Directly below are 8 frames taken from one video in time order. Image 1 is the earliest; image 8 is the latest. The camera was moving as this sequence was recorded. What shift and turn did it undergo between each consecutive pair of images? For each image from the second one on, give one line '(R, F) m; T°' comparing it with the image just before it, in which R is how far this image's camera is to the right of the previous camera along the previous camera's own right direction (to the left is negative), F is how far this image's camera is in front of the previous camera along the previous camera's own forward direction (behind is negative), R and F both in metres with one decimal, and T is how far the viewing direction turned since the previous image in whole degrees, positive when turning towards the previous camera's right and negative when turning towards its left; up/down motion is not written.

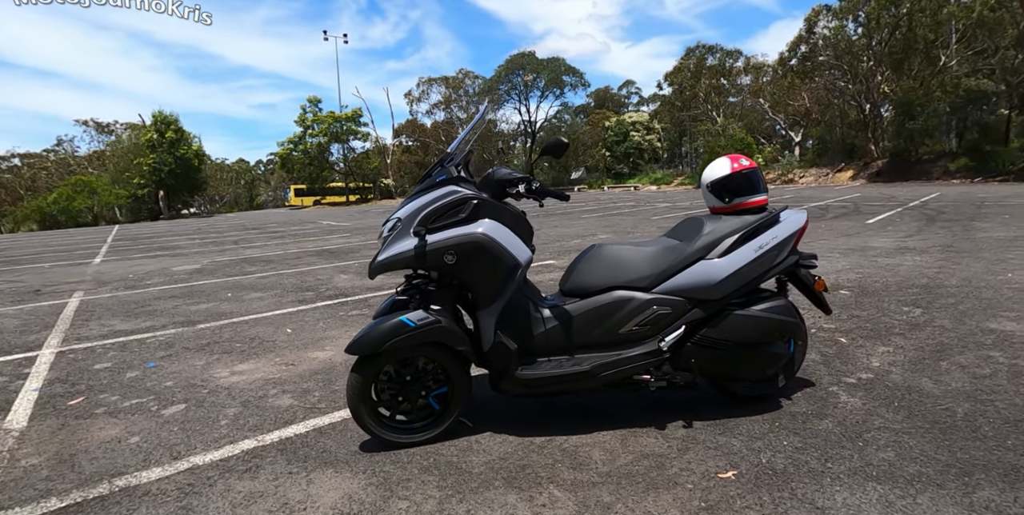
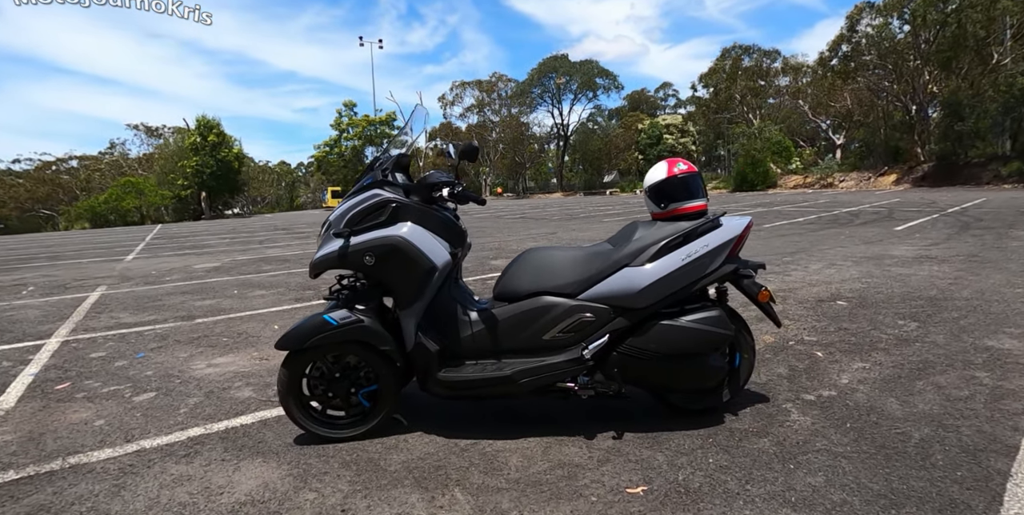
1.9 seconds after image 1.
(+0.7, 0.0) m; -6°
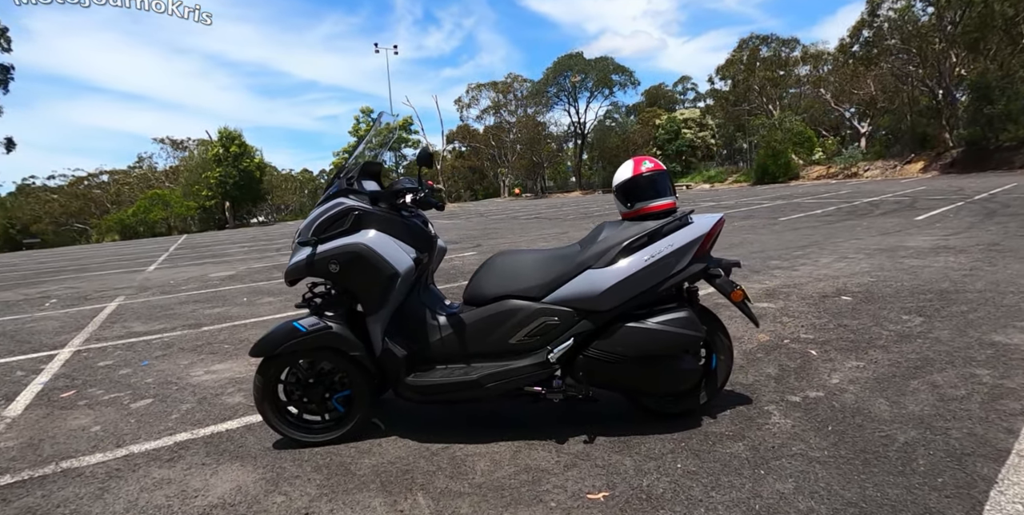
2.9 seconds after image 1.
(+0.4, 0.0) m; -4°
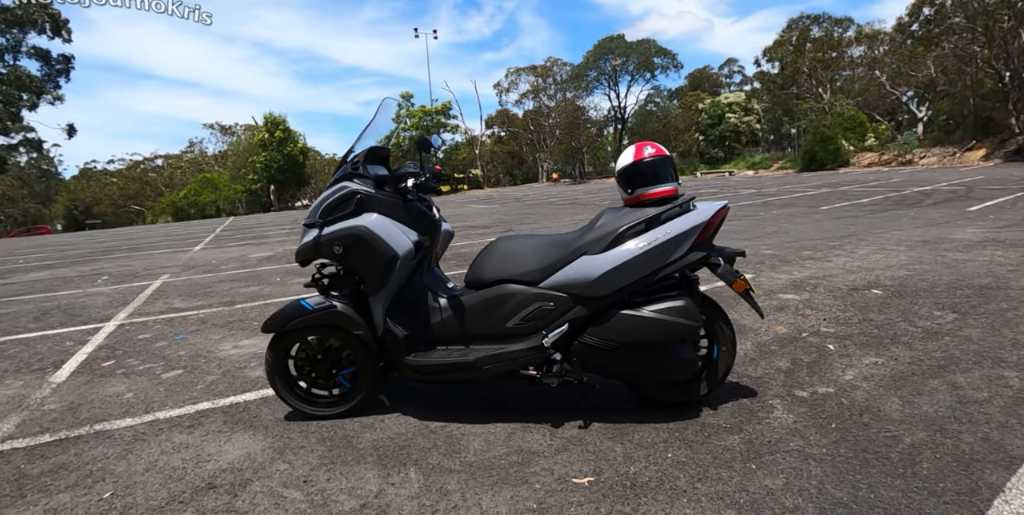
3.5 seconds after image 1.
(+0.3, 0.0) m; -5°
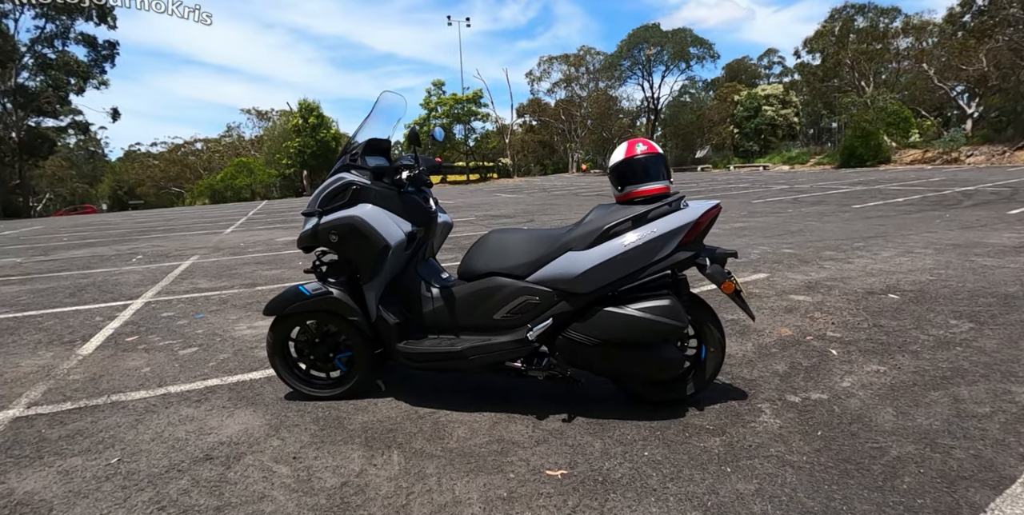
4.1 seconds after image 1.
(+0.3, 0.0) m; -4°
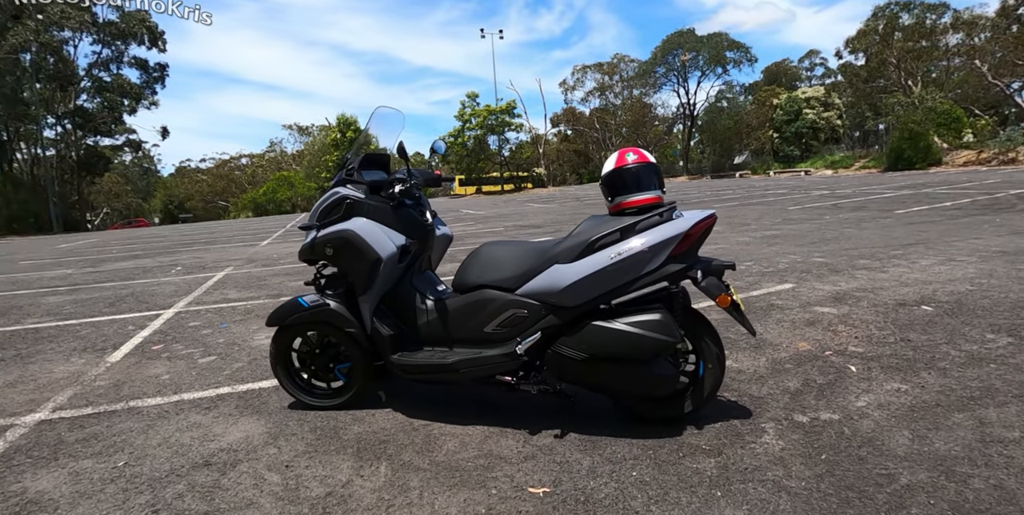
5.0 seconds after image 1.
(+0.3, +0.1) m; -5°
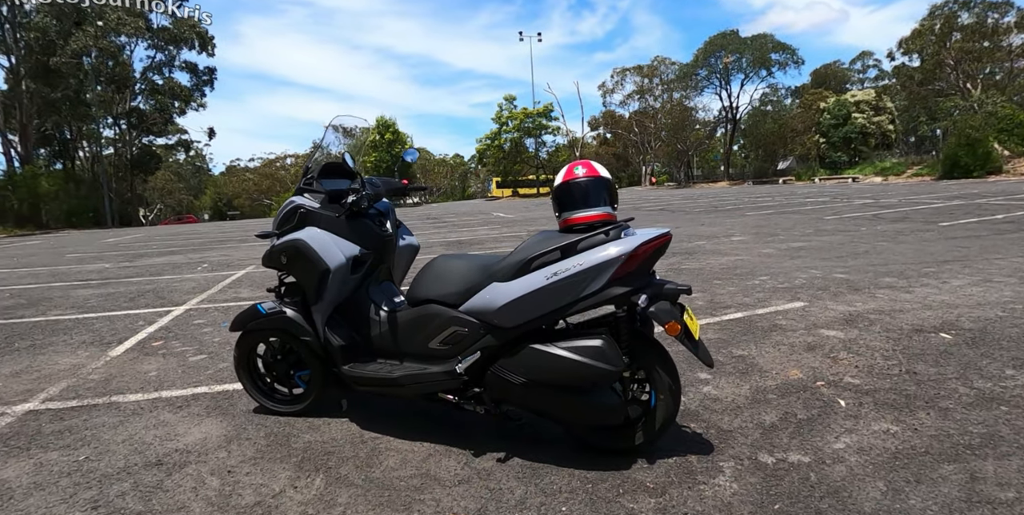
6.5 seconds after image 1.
(+0.6, +0.2) m; -6°
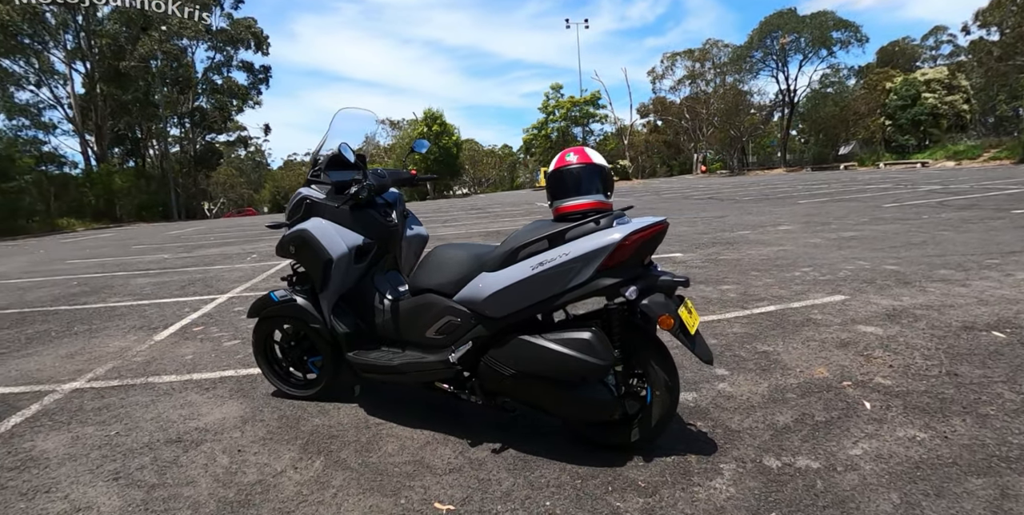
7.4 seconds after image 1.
(+0.3, +0.1) m; -6°
